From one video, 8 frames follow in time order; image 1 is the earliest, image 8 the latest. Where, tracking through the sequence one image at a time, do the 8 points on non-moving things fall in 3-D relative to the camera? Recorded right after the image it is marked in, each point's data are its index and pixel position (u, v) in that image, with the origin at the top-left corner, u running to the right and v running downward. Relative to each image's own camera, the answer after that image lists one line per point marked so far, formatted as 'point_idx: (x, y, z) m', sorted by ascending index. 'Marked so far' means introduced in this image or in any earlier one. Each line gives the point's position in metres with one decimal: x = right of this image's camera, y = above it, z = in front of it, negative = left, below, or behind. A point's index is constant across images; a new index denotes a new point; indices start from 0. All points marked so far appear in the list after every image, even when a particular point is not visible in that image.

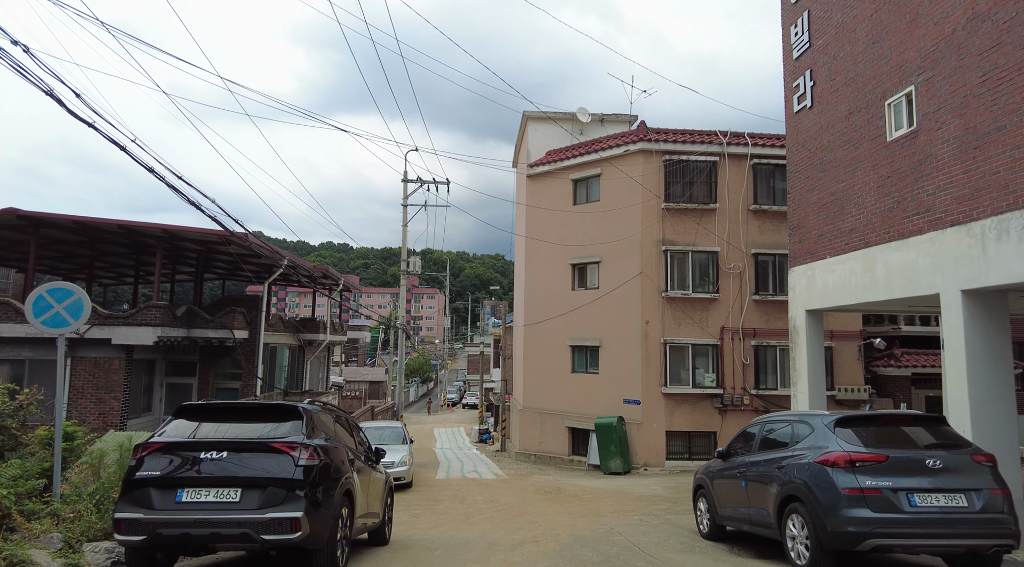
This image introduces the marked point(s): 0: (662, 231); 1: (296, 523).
0: (+4.1, +1.5, +19.1) m
1: (-1.5, -1.7, +4.9) m
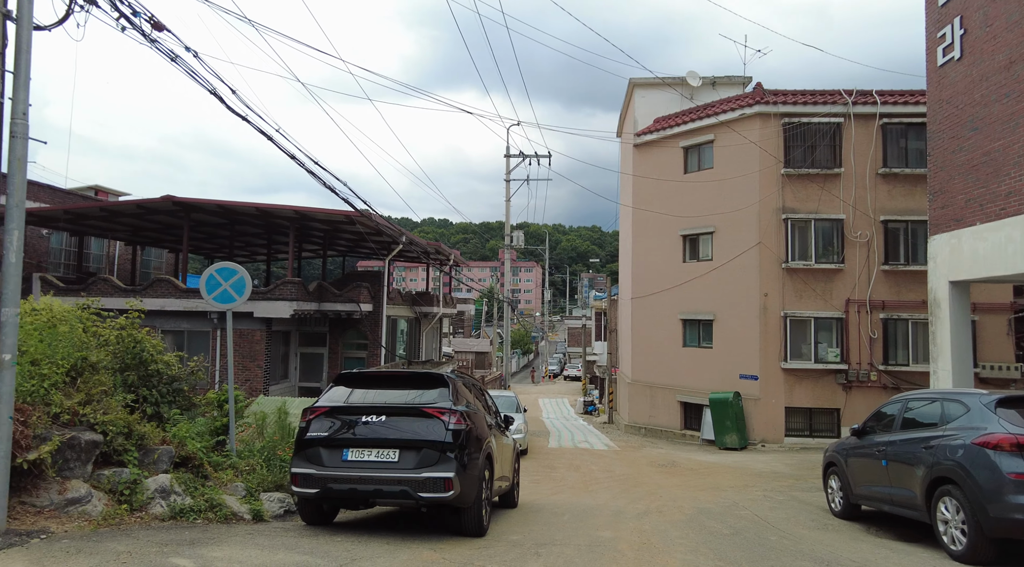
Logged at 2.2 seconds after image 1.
0: (+7.2, +2.3, +18.3) m
1: (-0.5, -1.6, +5.3) m
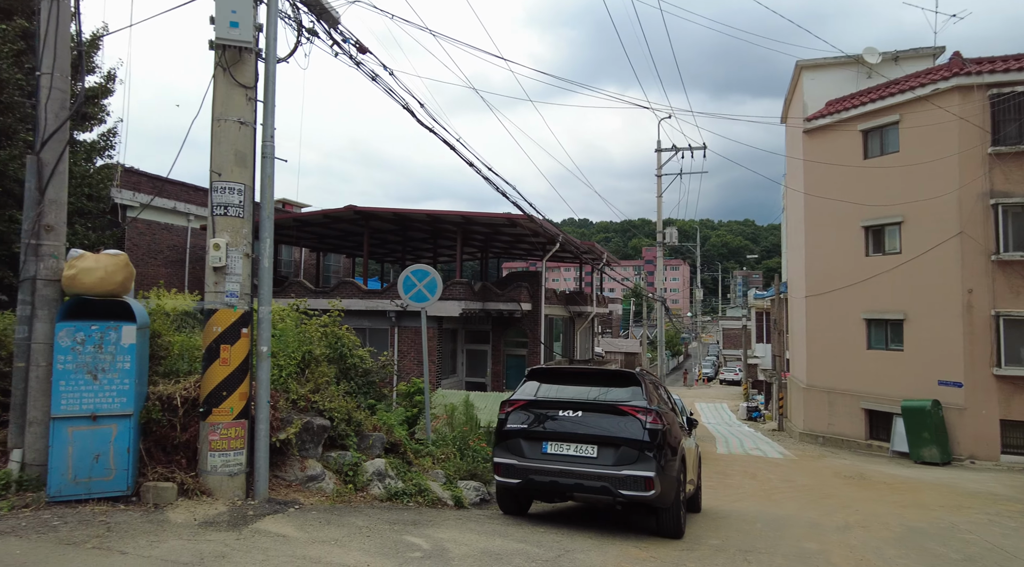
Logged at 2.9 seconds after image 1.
0: (+11.5, +2.4, +16.1) m
1: (+1.1, -1.5, +5.2) m
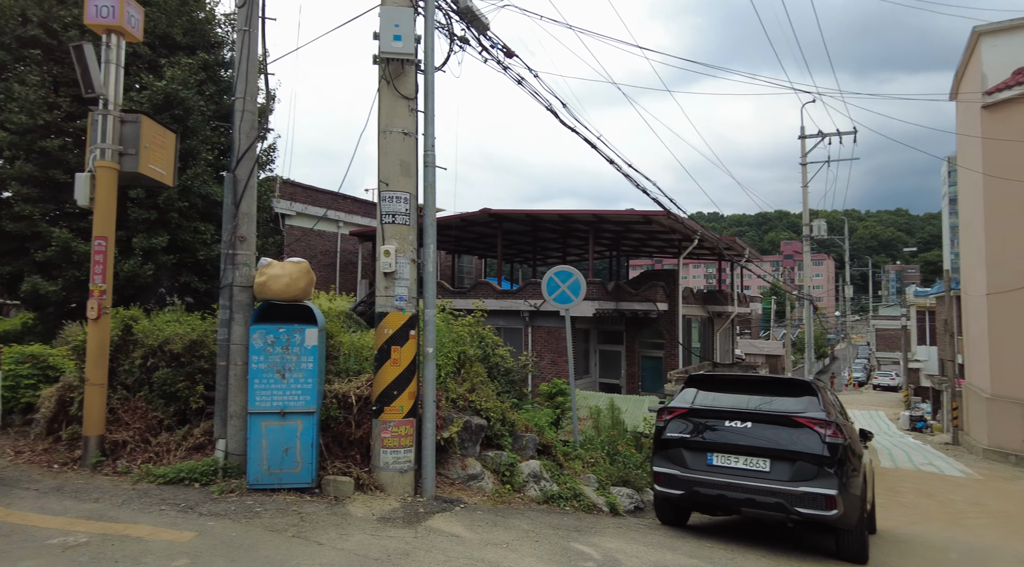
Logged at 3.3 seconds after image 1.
0: (+14.6, +2.5, +13.5) m
1: (+2.2, -1.5, +4.8) m
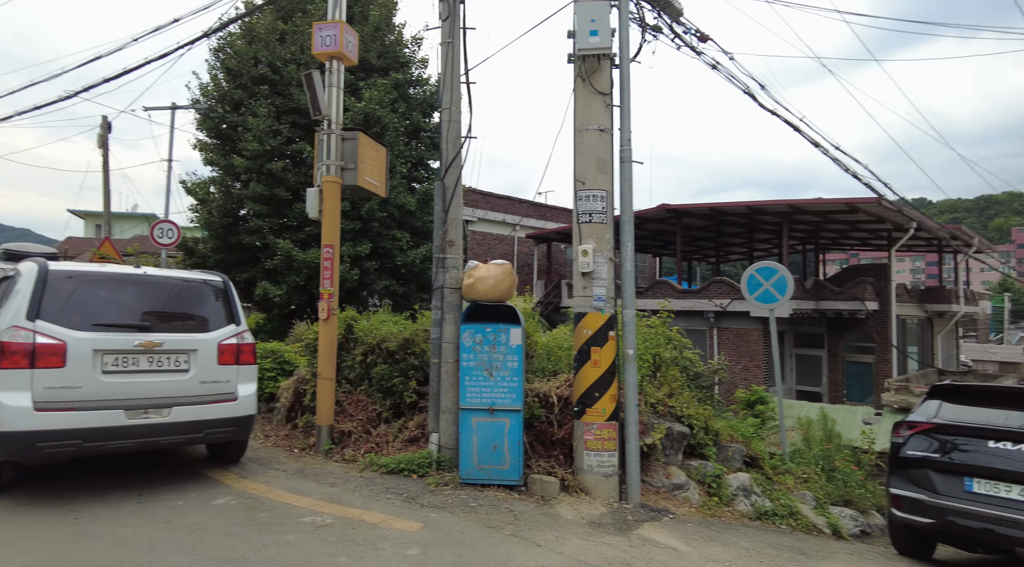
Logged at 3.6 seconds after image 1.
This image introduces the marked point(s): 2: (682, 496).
0: (+17.7, +2.6, +9.1) m
1: (+3.6, -1.5, +4.0) m
2: (+1.3, -1.6, +5.1) m
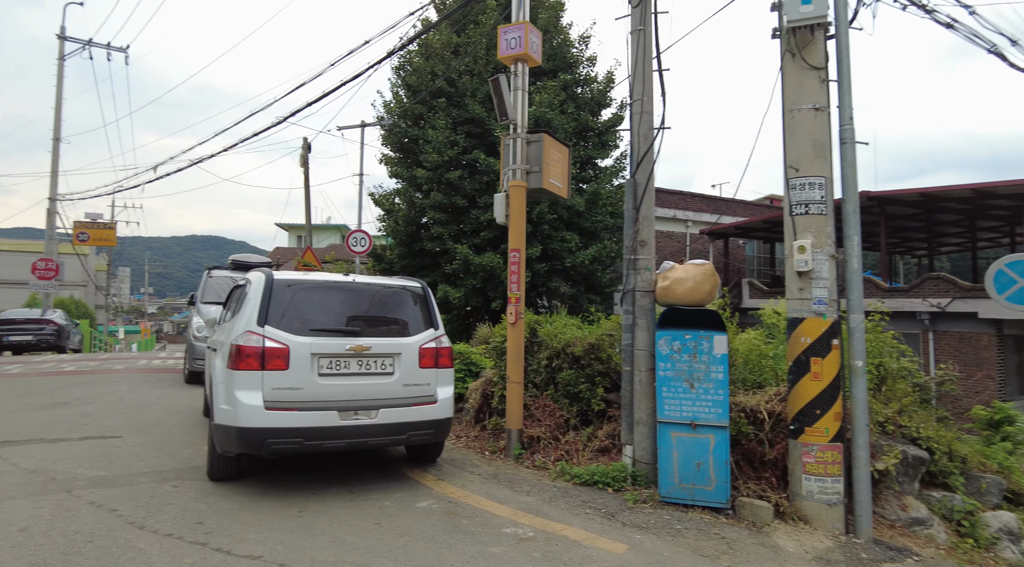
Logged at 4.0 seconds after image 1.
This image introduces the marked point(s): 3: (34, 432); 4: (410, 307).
0: (+19.5, +2.8, +4.3) m
1: (+4.6, -1.5, +2.8) m
2: (+2.6, -1.6, +4.4) m
3: (-5.2, -1.6, +7.4) m
4: (-0.8, -0.2, +5.4) m
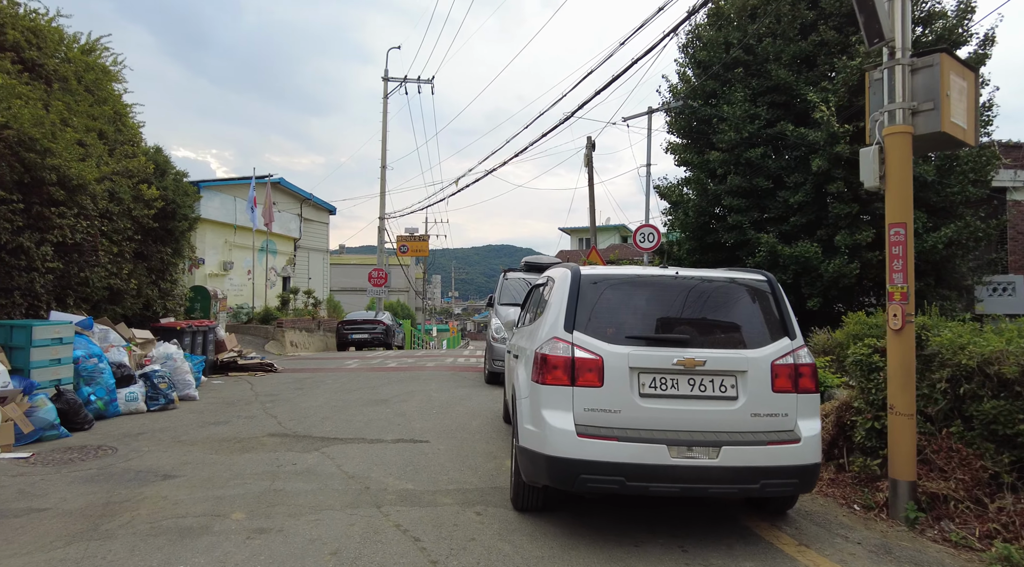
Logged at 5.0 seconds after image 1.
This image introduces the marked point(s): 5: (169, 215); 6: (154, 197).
0: (+19.6, +3.4, -4.9) m
1: (+5.4, -1.3, -0.4) m
2: (+4.2, -1.5, +1.9) m
3: (-1.8, -1.7, +7.7) m
4: (+1.4, -0.1, +4.1) m
5: (-6.6, +1.3, +13.0) m
6: (-6.3, +1.5, +11.9) m
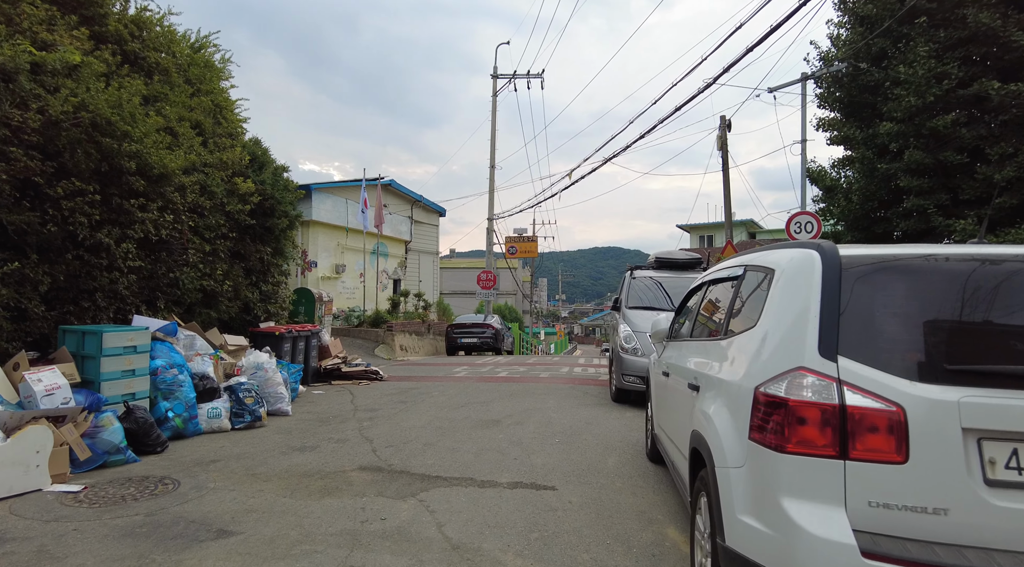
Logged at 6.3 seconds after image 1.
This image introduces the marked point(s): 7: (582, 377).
0: (+18.6, +3.5, -9.6) m
1: (+5.3, -1.2, -3.0) m
2: (+4.6, -1.4, -0.5) m
3: (-0.4, -1.6, +6.2) m
4: (+2.1, -0.1, +2.1) m
5: (-4.4, +1.3, +12.1) m
6: (-4.3, +1.5, +11.0) m
7: (+1.4, -1.9, +13.8) m
